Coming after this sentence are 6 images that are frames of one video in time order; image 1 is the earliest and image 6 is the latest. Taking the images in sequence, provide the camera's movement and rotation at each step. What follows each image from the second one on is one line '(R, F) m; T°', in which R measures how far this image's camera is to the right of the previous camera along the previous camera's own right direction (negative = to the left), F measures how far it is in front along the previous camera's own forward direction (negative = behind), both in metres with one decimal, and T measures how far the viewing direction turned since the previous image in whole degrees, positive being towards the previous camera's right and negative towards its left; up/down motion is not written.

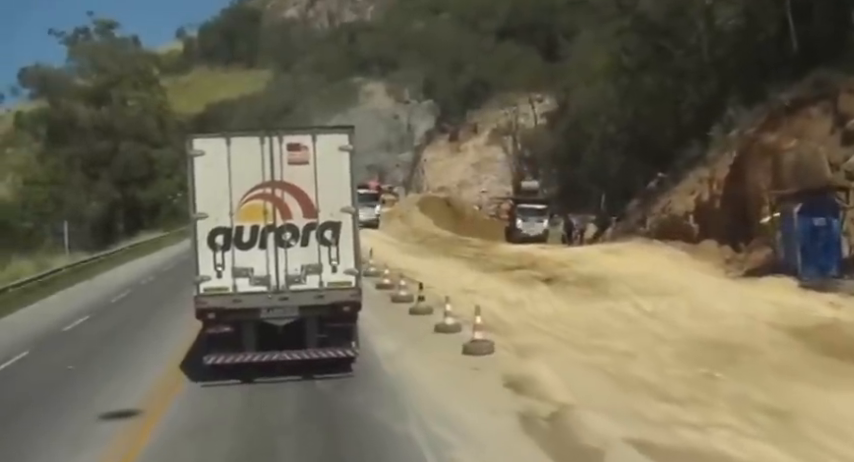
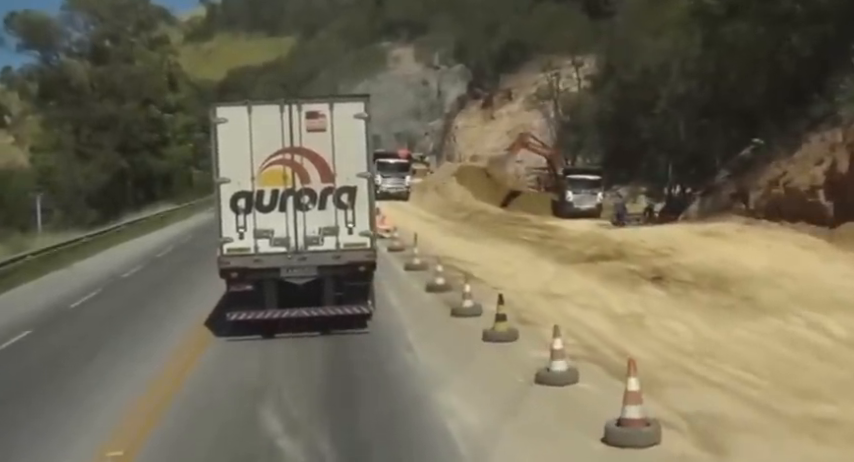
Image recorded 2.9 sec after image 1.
(-0.9, +7.7) m; -2°
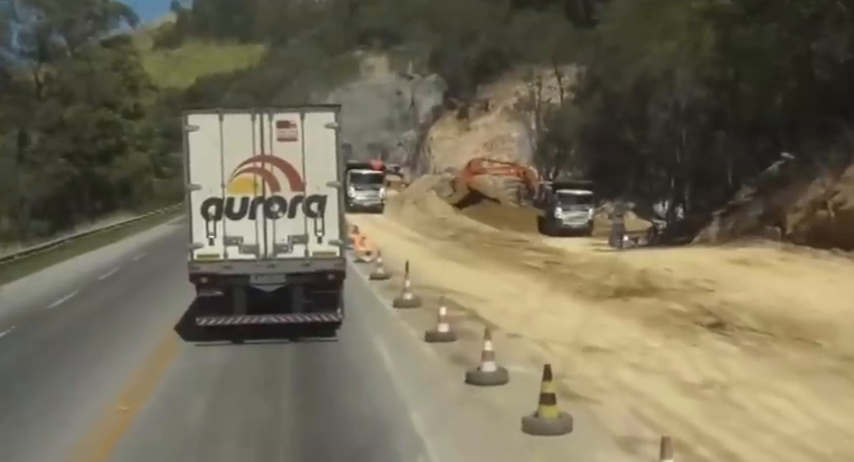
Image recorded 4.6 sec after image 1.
(-0.6, +5.0) m; +2°
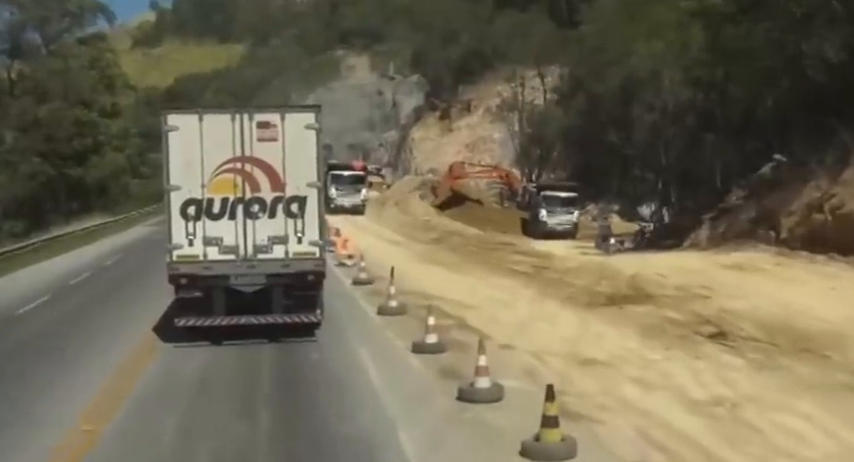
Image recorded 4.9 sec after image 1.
(-0.1, +1.0) m; +1°
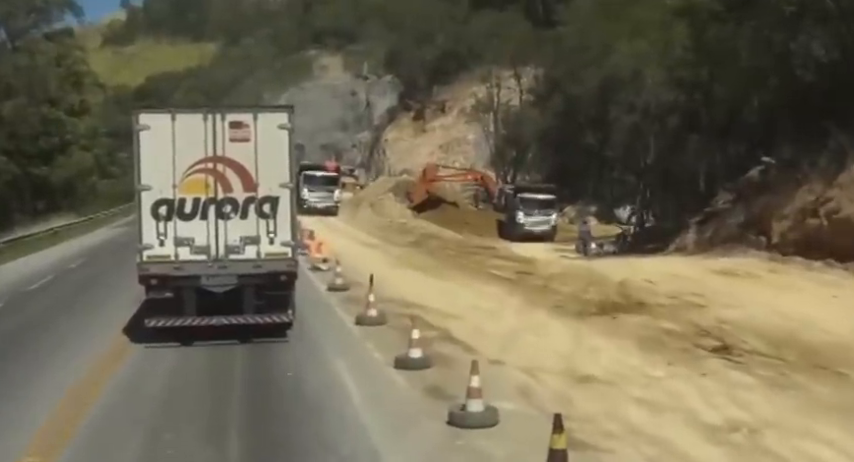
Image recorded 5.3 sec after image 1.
(-0.2, +1.3) m; +2°
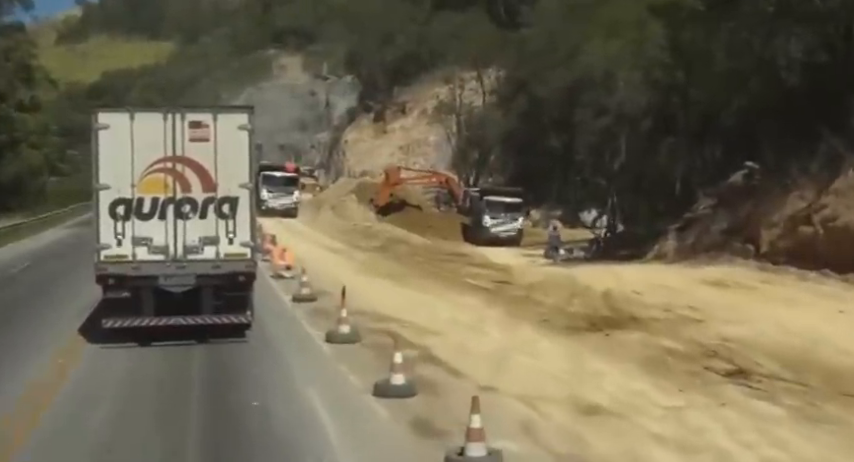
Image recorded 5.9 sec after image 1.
(-0.4, +1.8) m; +2°
